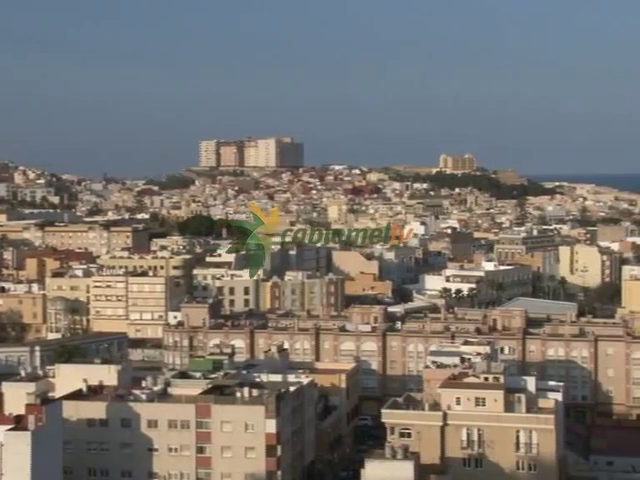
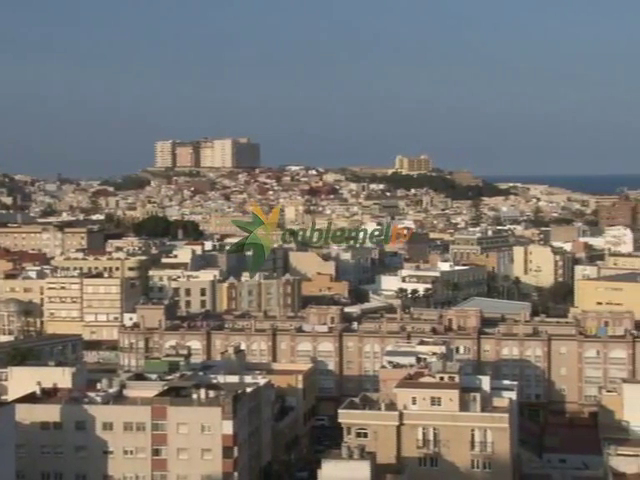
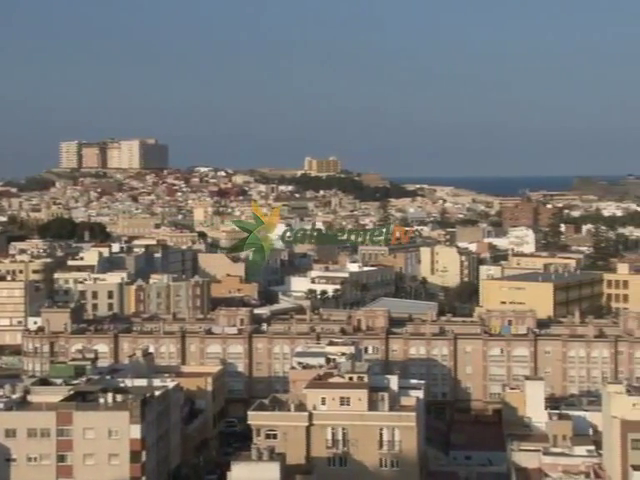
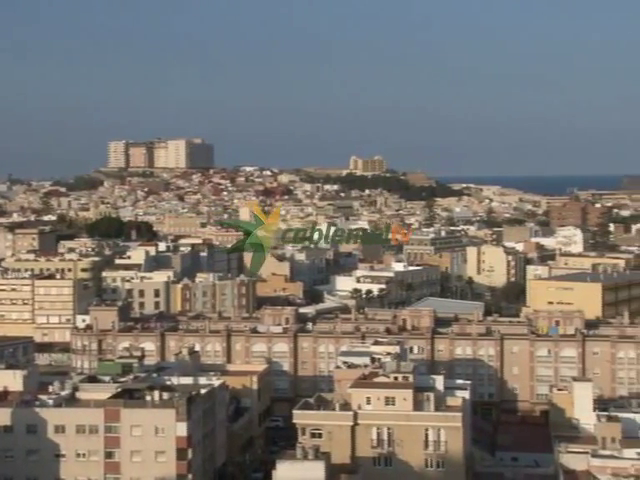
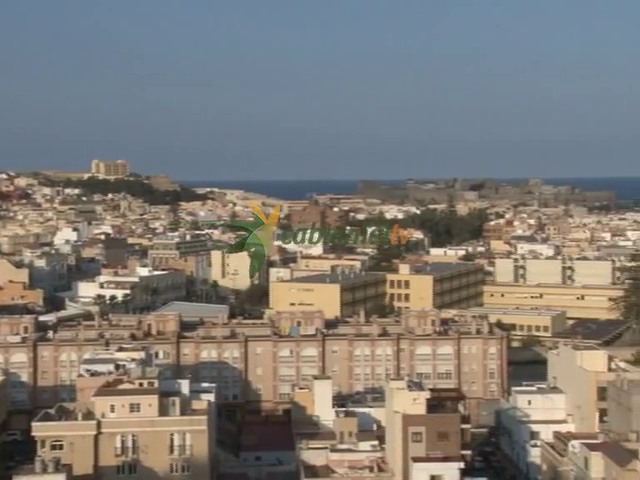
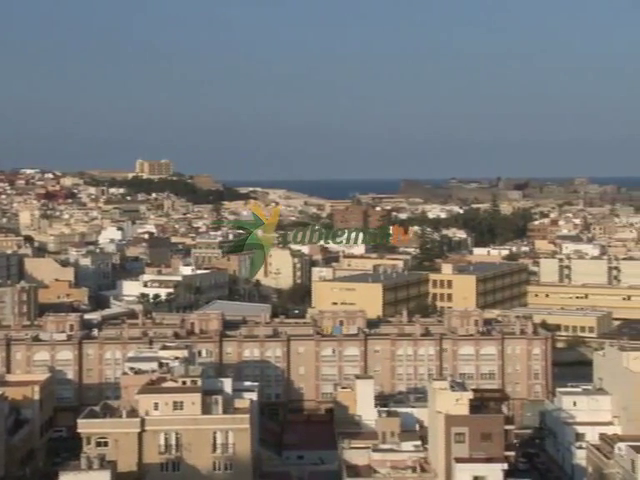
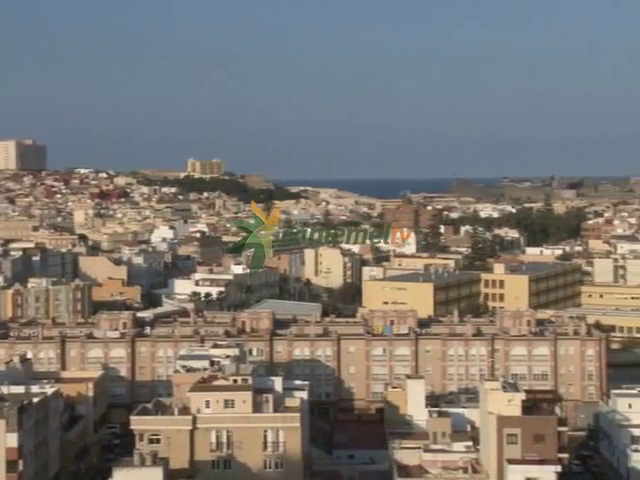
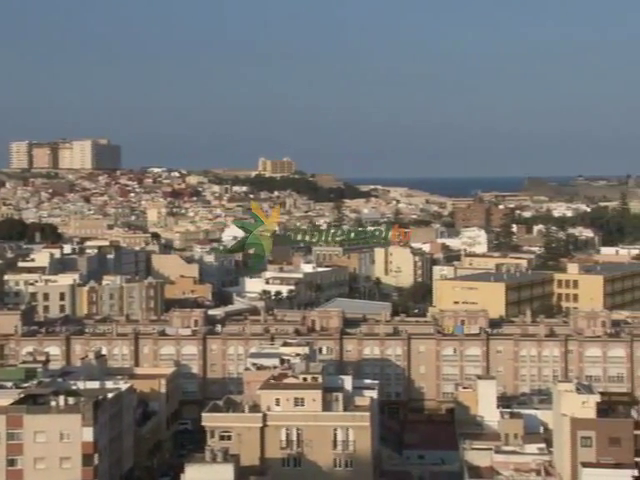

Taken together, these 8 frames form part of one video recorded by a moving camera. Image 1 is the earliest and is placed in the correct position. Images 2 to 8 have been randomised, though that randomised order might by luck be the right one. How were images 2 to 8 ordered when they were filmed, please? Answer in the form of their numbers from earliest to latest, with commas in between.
2, 4, 3, 8, 7, 6, 5
